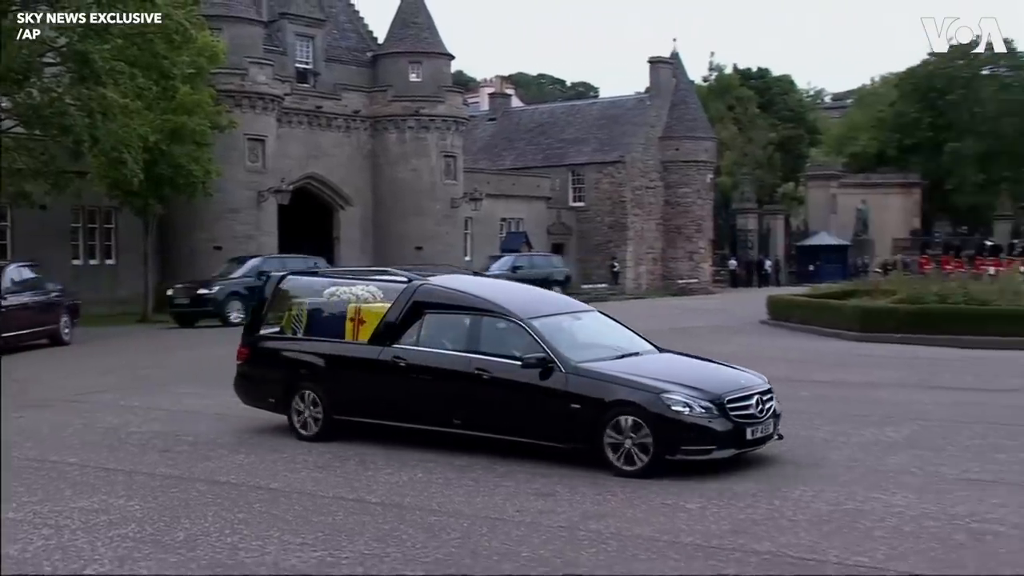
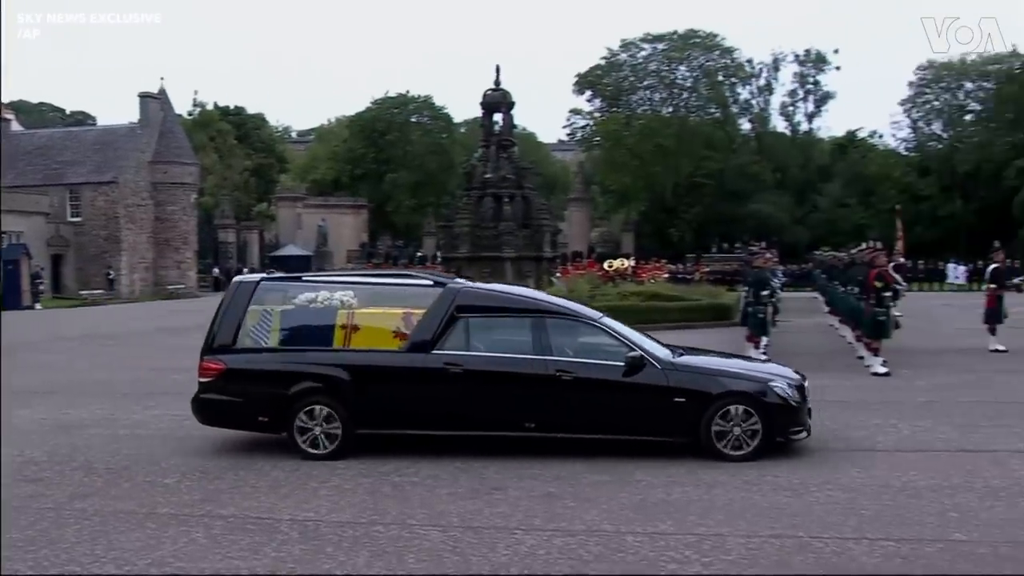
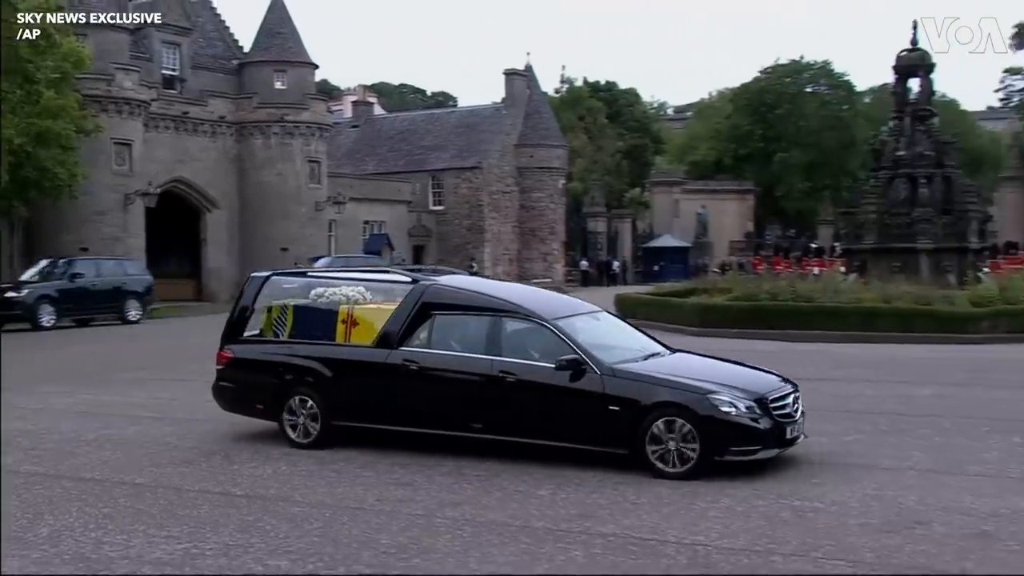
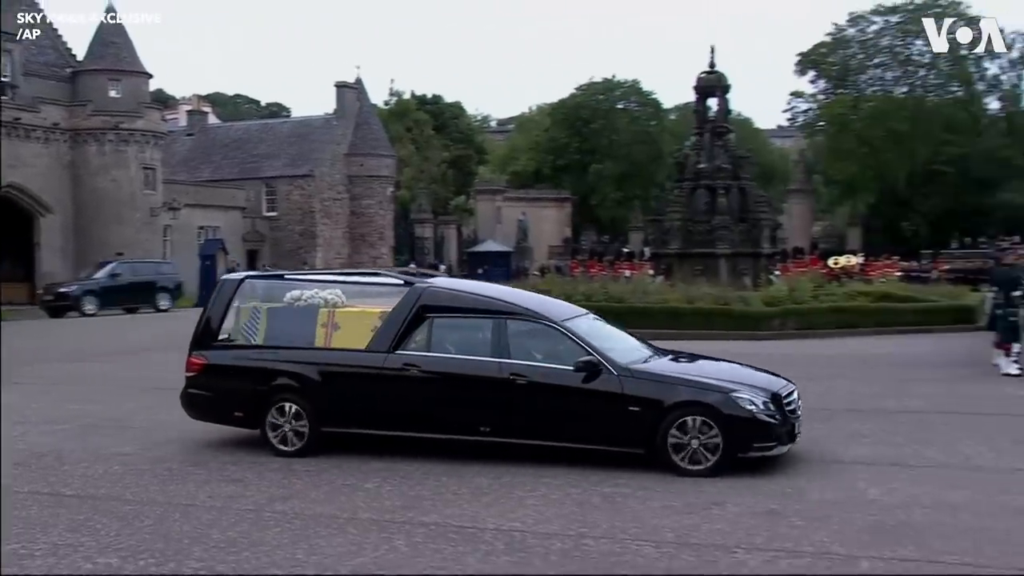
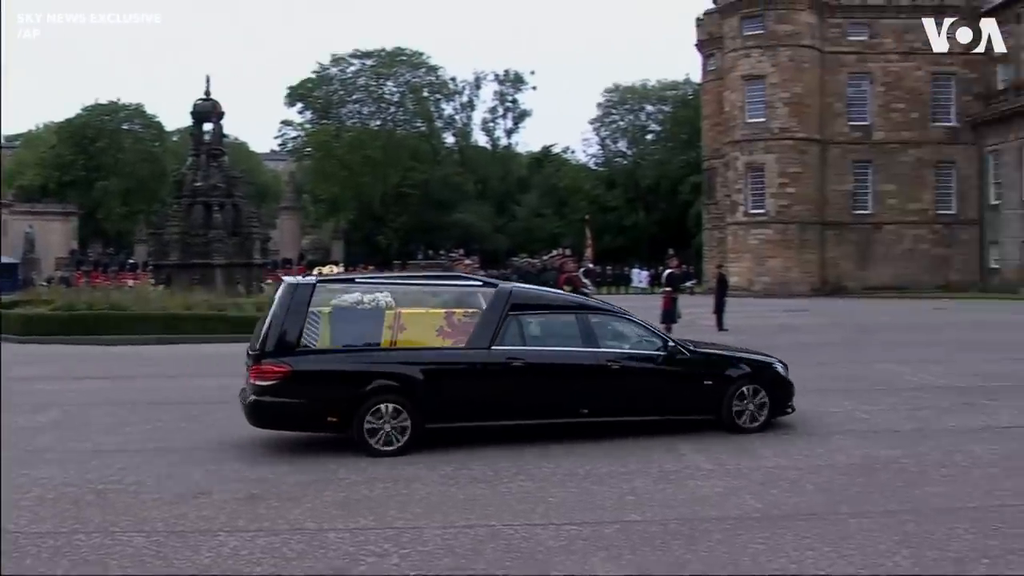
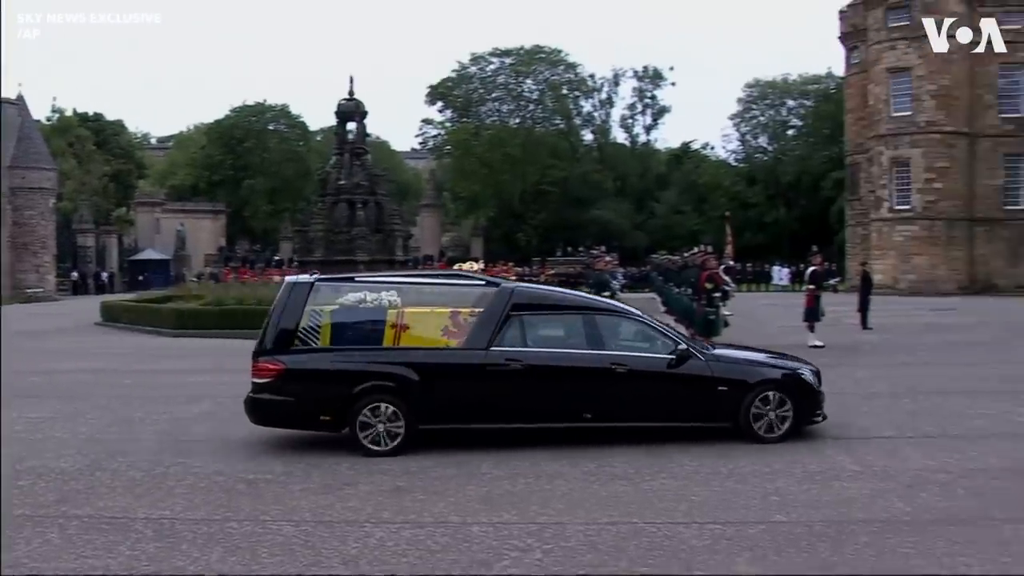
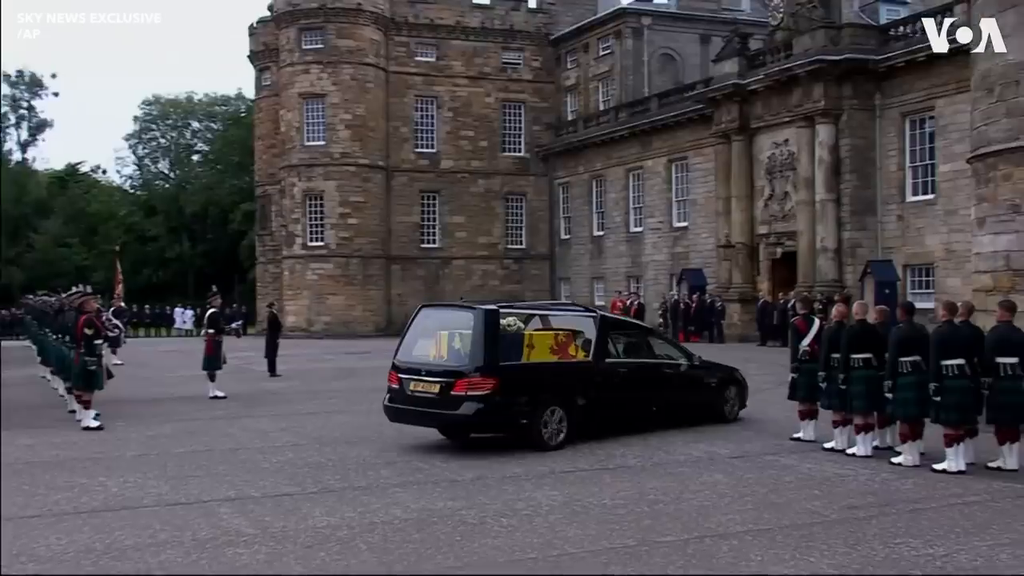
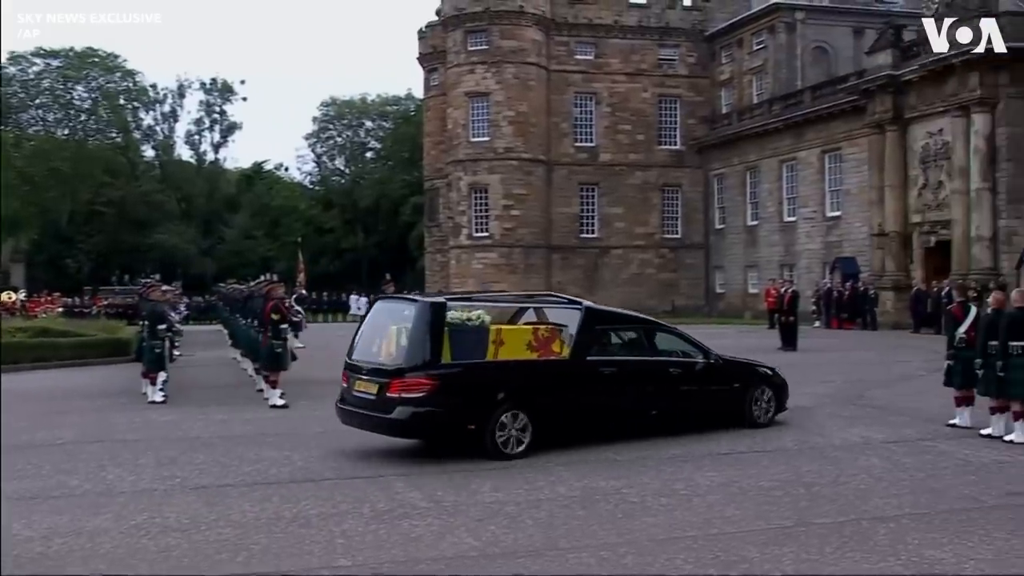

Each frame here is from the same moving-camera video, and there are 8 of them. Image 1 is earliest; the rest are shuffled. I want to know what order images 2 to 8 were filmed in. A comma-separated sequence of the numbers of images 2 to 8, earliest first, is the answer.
3, 4, 2, 6, 5, 8, 7
